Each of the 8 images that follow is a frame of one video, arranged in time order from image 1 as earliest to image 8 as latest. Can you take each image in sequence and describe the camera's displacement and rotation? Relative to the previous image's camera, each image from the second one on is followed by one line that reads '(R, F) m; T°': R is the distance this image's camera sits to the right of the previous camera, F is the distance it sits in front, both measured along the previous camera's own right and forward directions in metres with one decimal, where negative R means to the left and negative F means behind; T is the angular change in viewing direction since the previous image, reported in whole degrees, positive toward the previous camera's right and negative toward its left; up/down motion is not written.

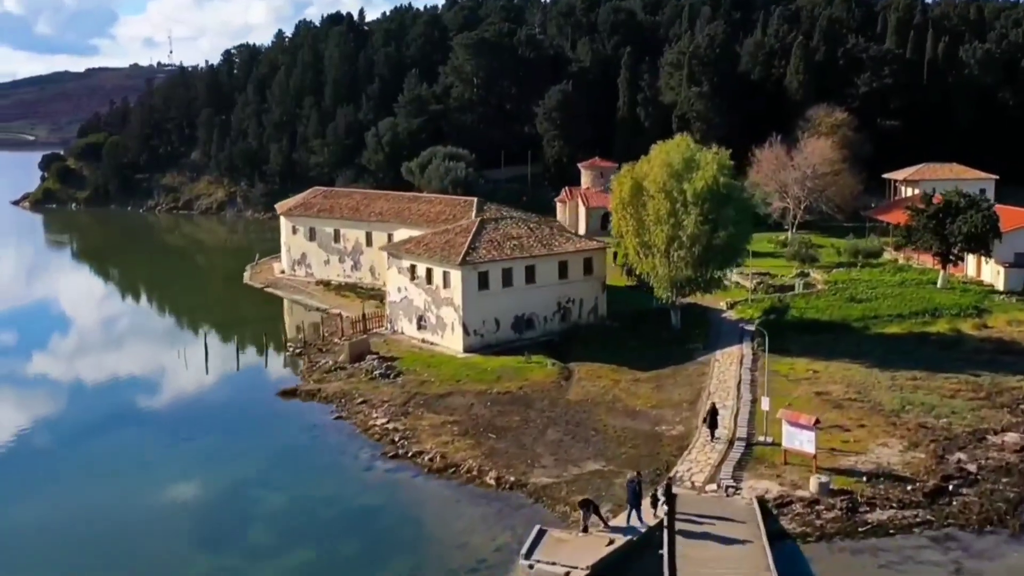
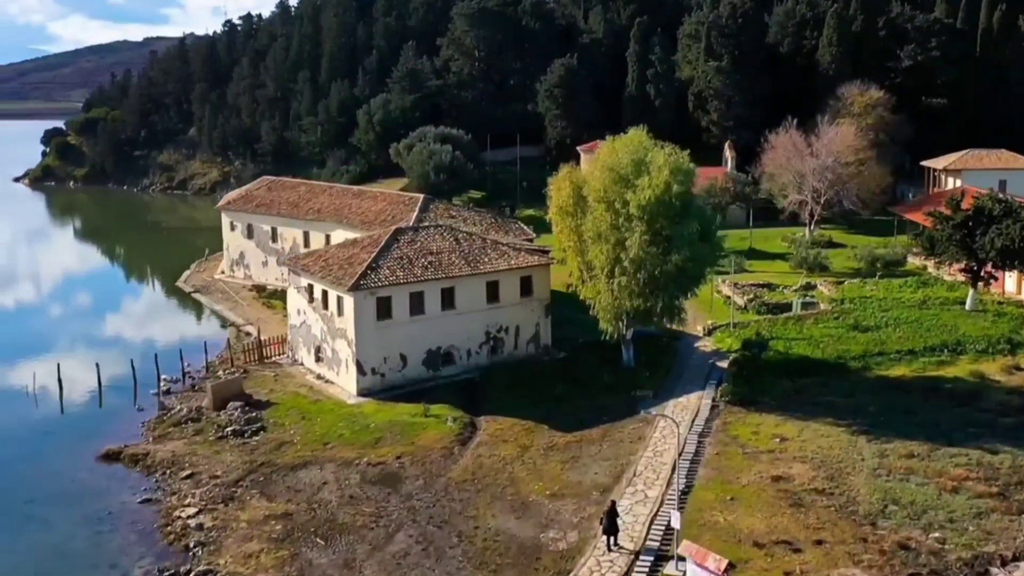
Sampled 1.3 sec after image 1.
(+4.8, +7.4) m; -3°
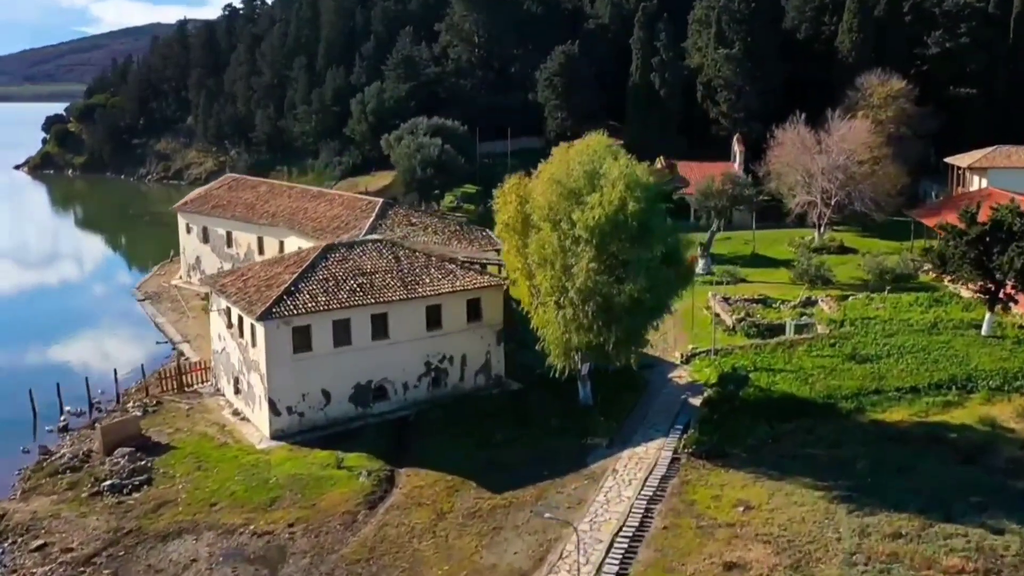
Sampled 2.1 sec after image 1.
(+2.7, +4.1) m; -2°
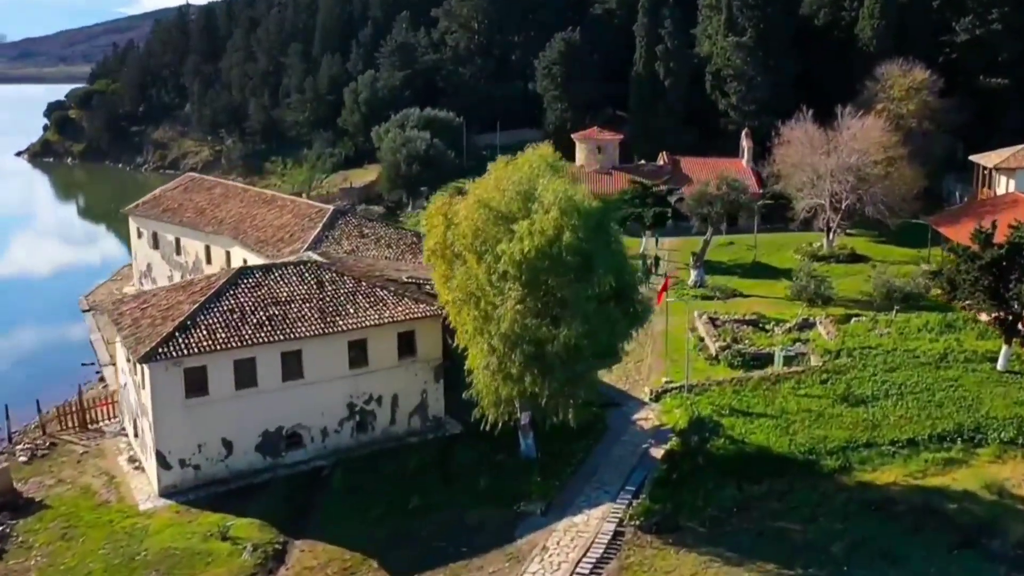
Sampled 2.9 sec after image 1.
(+2.6, +3.9) m; -2°
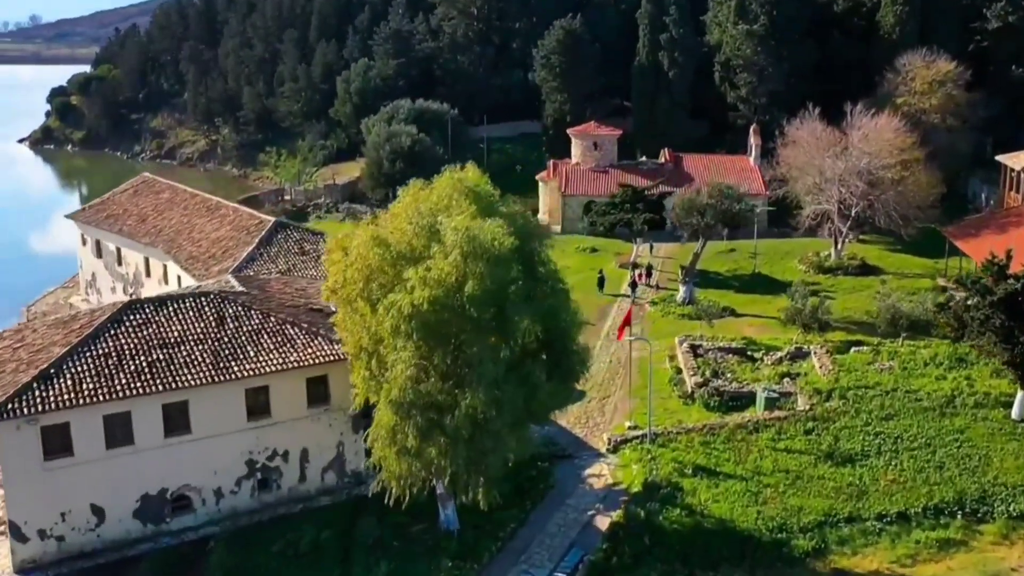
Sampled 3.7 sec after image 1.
(+2.5, +3.8) m; -2°
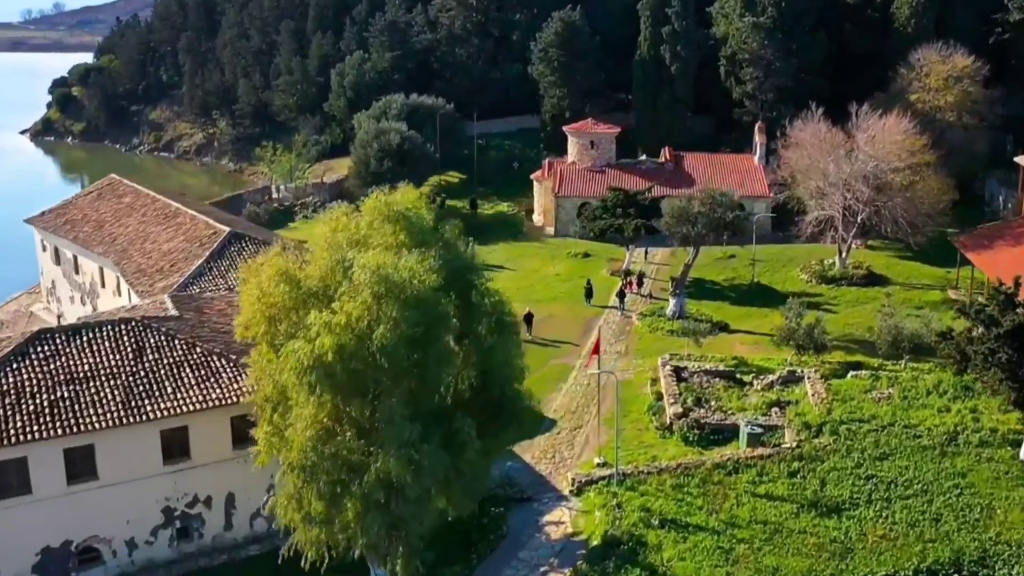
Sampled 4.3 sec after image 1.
(+1.6, +2.4) m; -1°
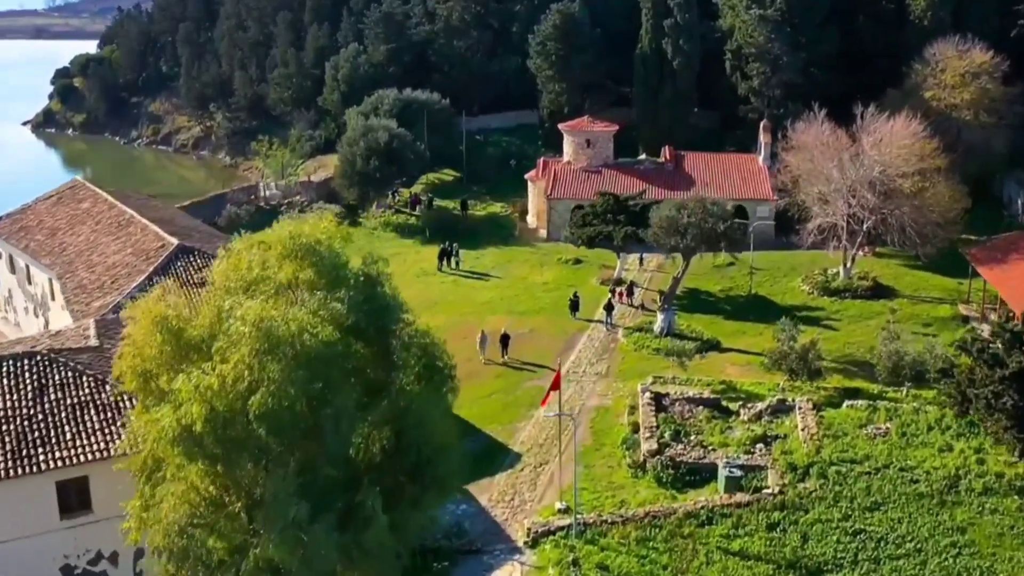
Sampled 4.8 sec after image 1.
(+1.6, +2.3) m; -1°
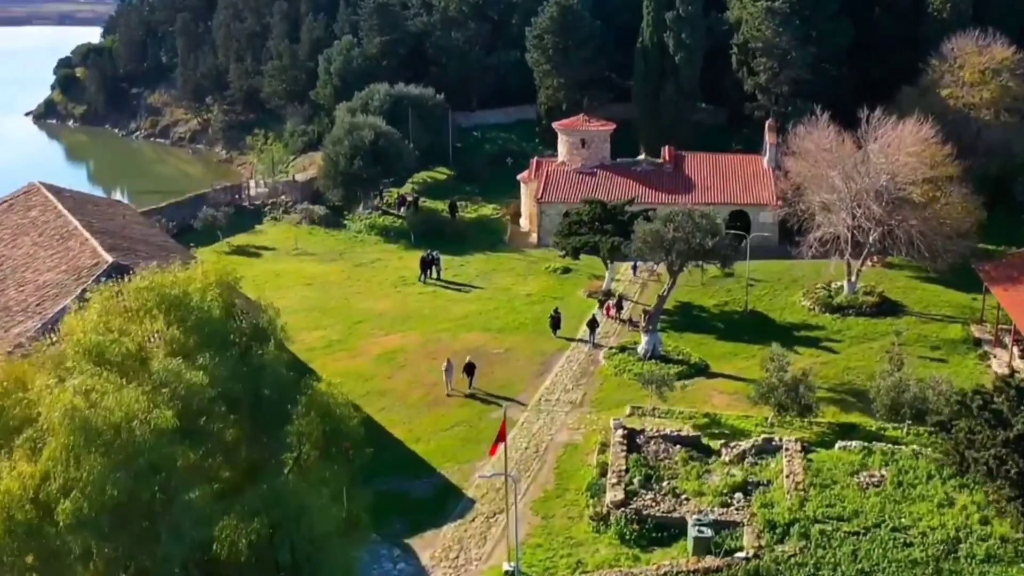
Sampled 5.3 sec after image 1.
(+1.7, +2.5) m; -1°
